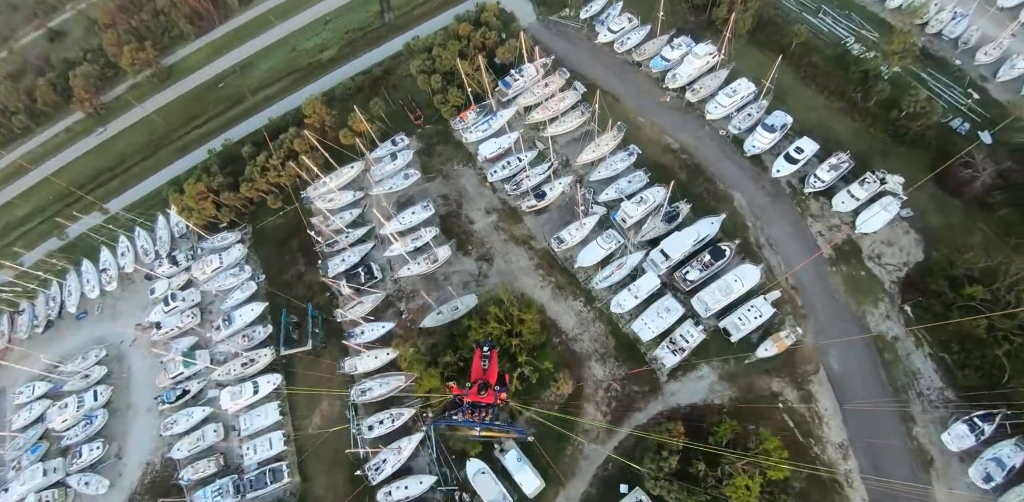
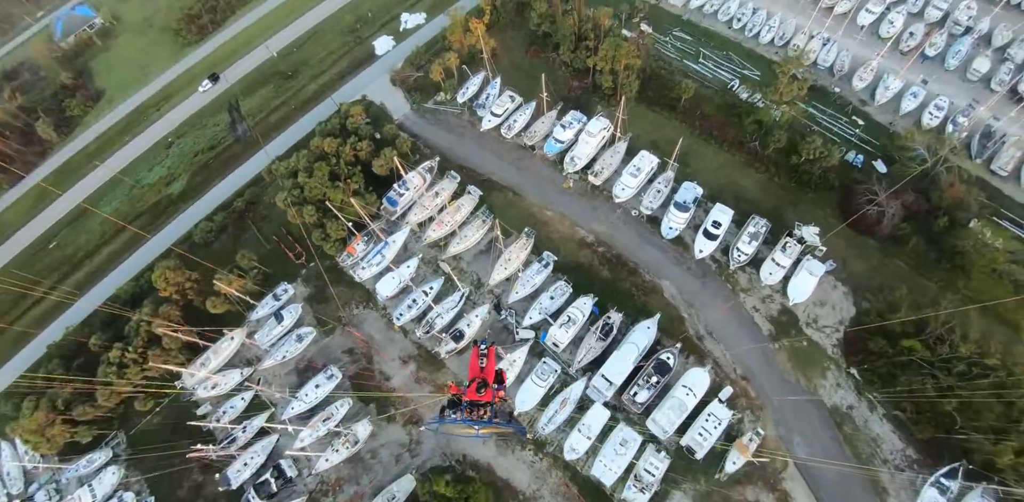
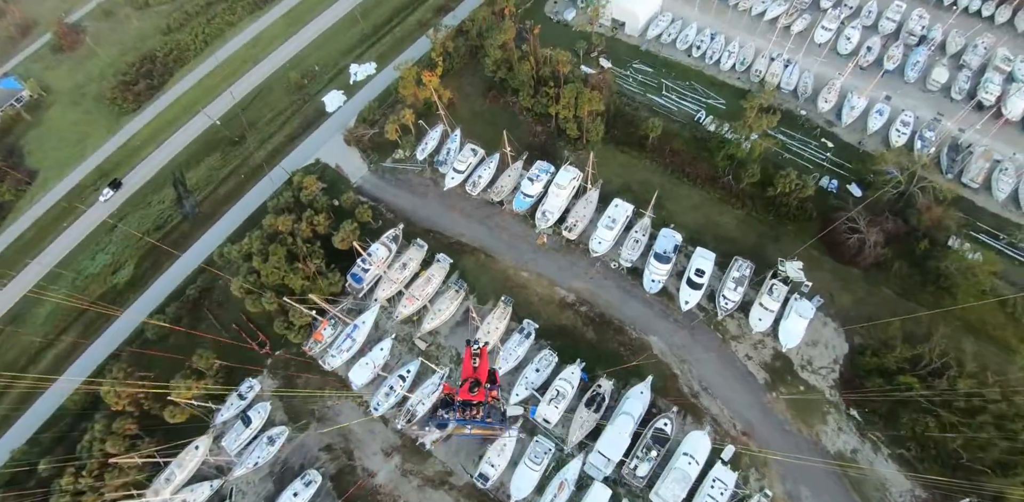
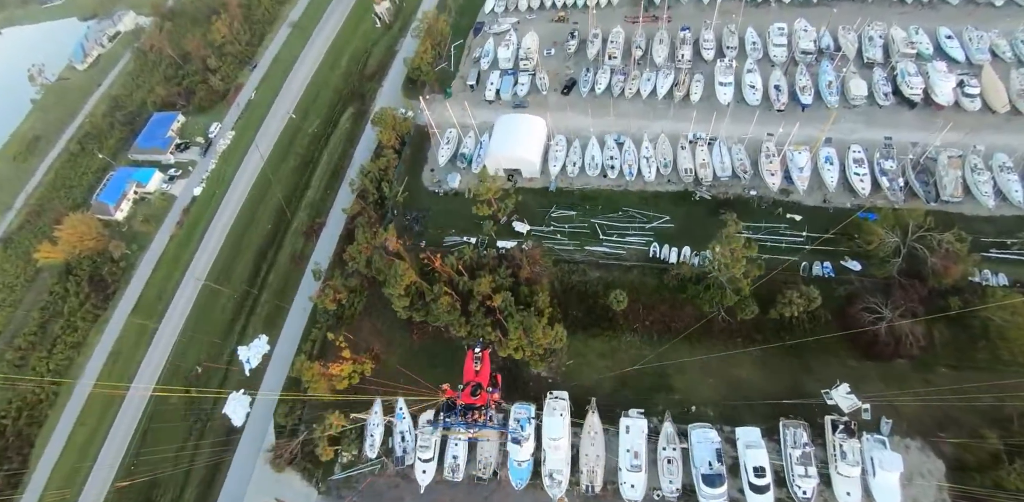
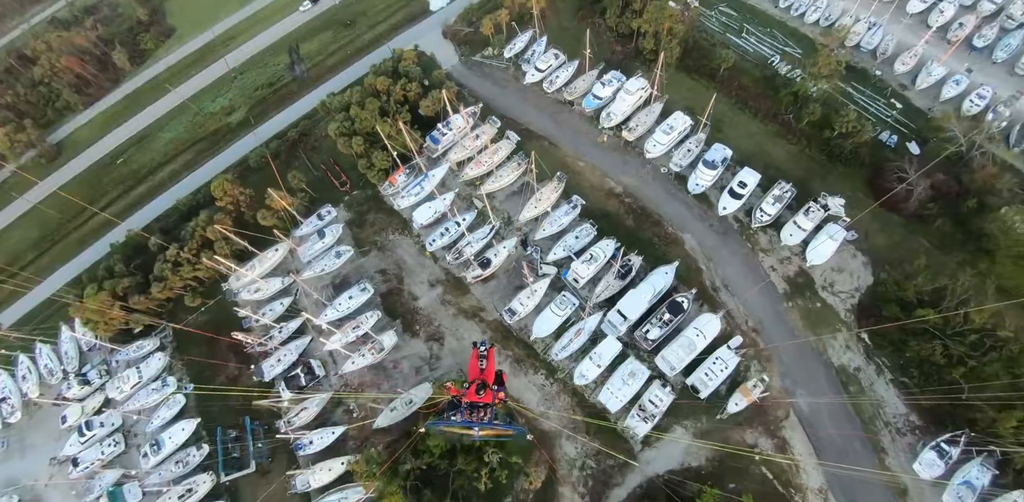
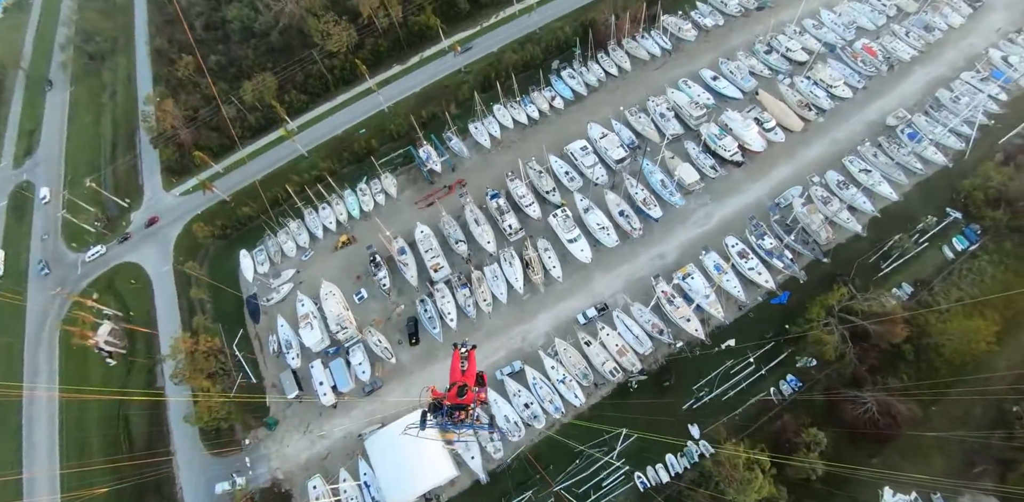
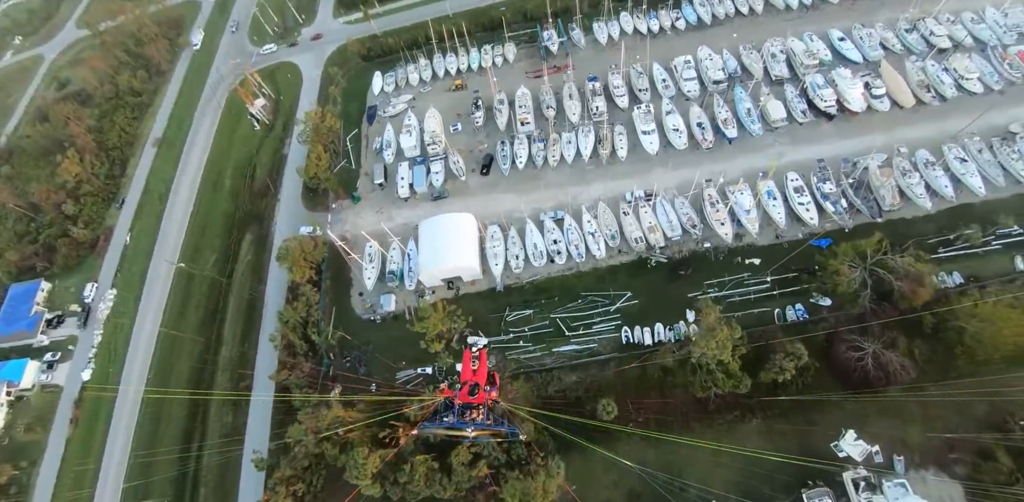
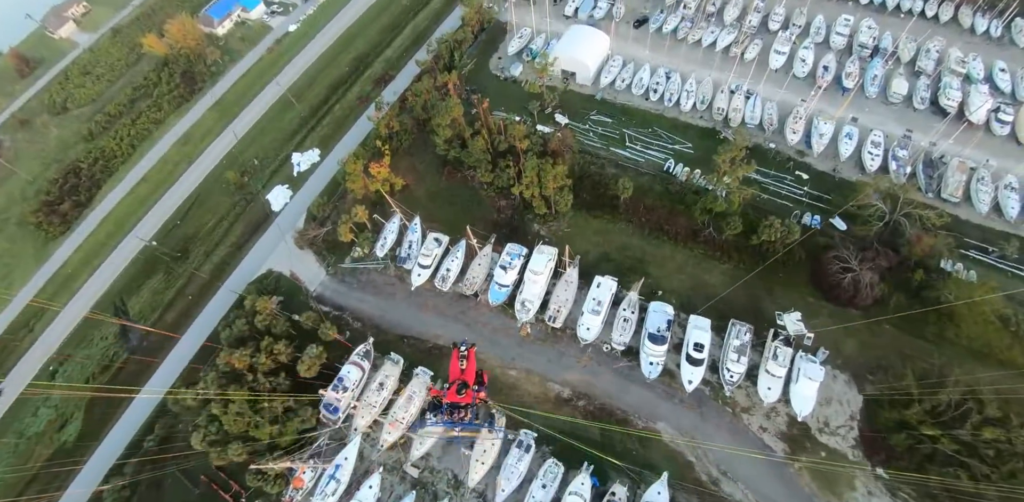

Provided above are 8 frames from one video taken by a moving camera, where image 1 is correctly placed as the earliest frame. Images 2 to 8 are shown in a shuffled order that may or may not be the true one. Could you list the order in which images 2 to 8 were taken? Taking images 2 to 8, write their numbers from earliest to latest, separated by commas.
5, 2, 3, 8, 4, 7, 6
